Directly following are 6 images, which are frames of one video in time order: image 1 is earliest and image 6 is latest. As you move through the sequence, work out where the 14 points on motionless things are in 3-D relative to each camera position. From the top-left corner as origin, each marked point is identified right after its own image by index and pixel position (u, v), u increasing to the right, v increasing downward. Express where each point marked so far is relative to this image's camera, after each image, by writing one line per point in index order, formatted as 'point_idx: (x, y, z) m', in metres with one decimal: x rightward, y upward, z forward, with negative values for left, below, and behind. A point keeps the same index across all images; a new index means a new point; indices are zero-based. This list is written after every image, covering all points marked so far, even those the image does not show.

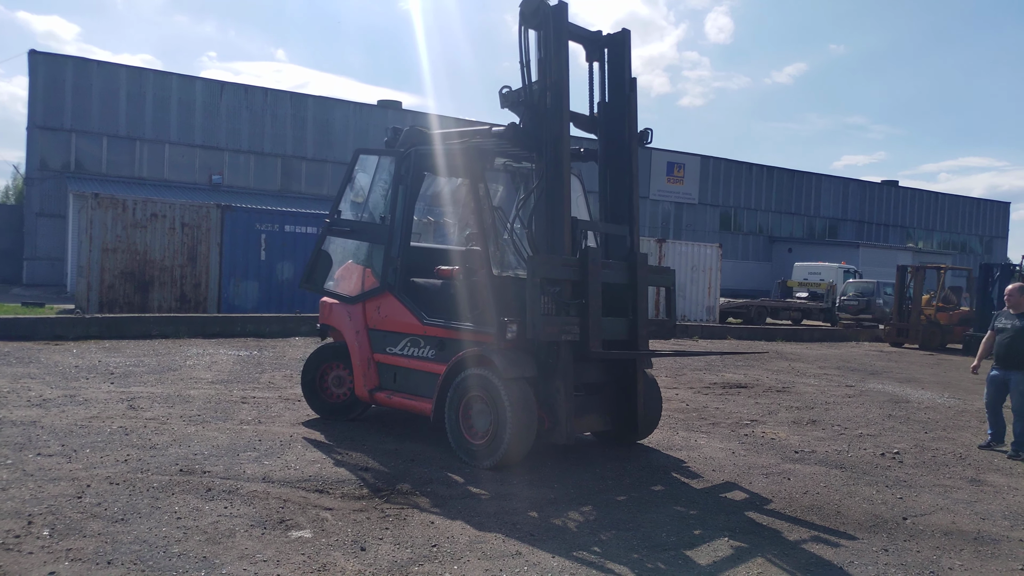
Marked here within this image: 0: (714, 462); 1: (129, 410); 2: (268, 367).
0: (+1.8, -1.5, +6.8) m
1: (-3.8, -1.2, +7.7) m
2: (-3.4, -1.1, +10.8) m
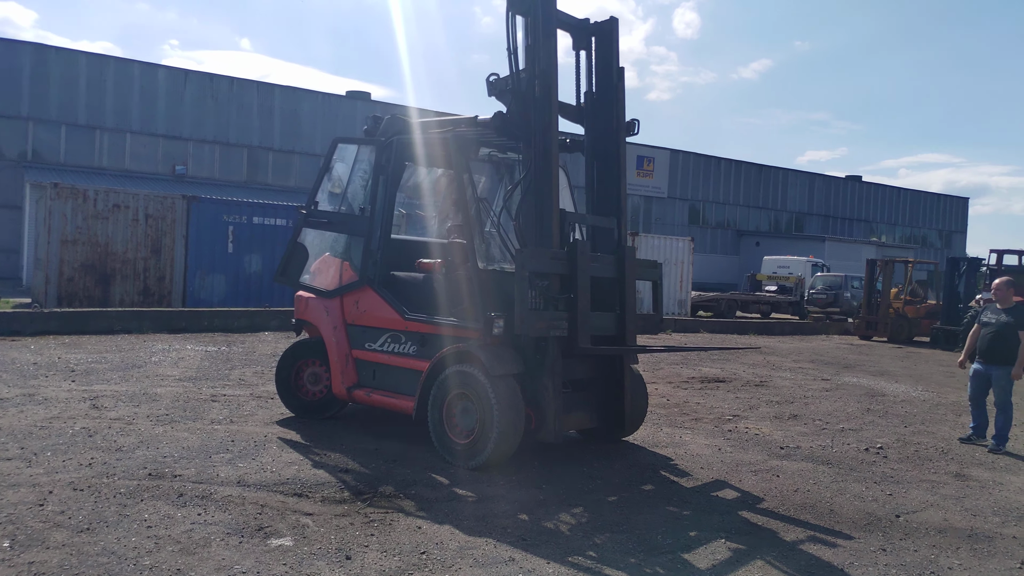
0: (+1.6, -1.5, +6.7) m
1: (-4.0, -1.1, +7.4) m
2: (-3.7, -1.0, +10.5) m
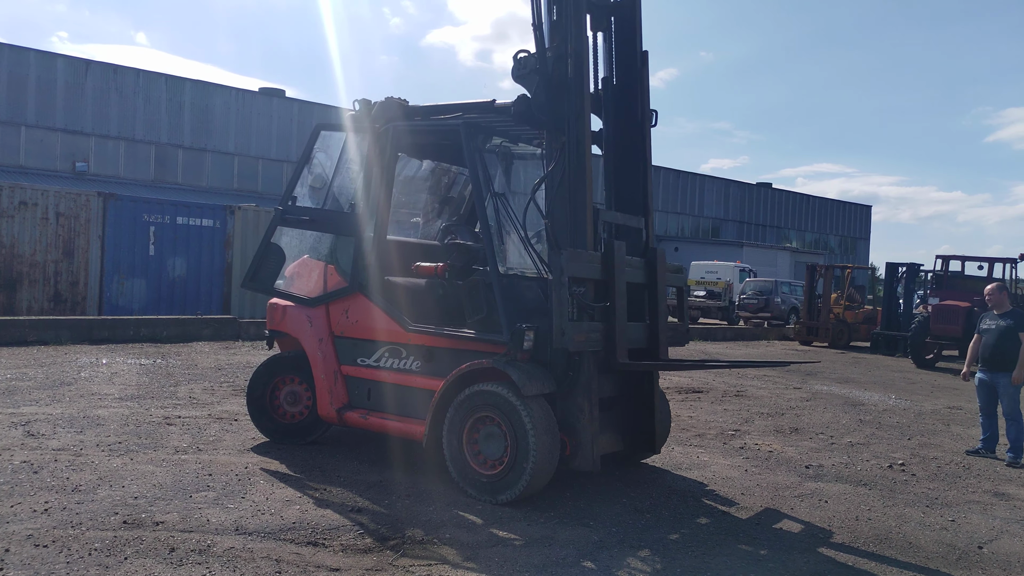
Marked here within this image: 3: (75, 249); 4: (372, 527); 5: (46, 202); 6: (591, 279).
0: (+1.8, -1.5, +6.2) m
1: (-3.9, -1.2, +6.2) m
2: (-3.9, -1.1, +9.3) m
3: (-8.5, +0.8, +15.3) m
4: (-0.8, -1.4, +4.6) m
5: (-8.9, +1.7, +15.0) m
6: (+0.5, +0.1, +5.3) m
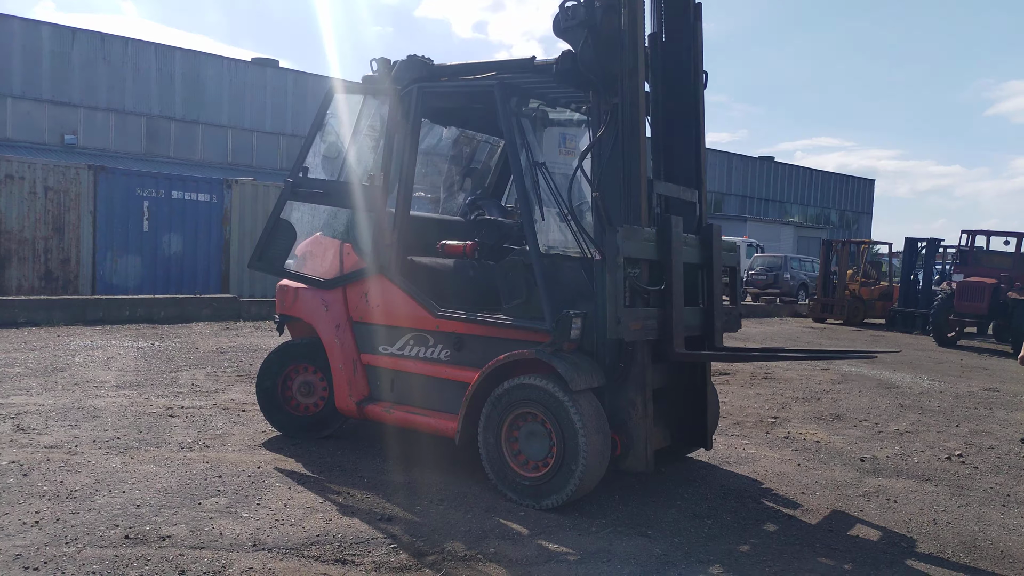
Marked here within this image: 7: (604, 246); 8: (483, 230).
0: (+2.0, -1.4, +5.7) m
1: (-3.6, -1.1, +5.6) m
2: (-3.7, -0.8, +8.7) m
3: (-8.3, +1.2, +14.6) m
4: (-0.6, -1.3, +4.1) m
5: (-8.7, +2.1, +14.3) m
6: (+0.8, +0.2, +4.8) m
7: (+0.6, +0.4, +4.9) m
8: (-0.2, +0.4, +5.8) m
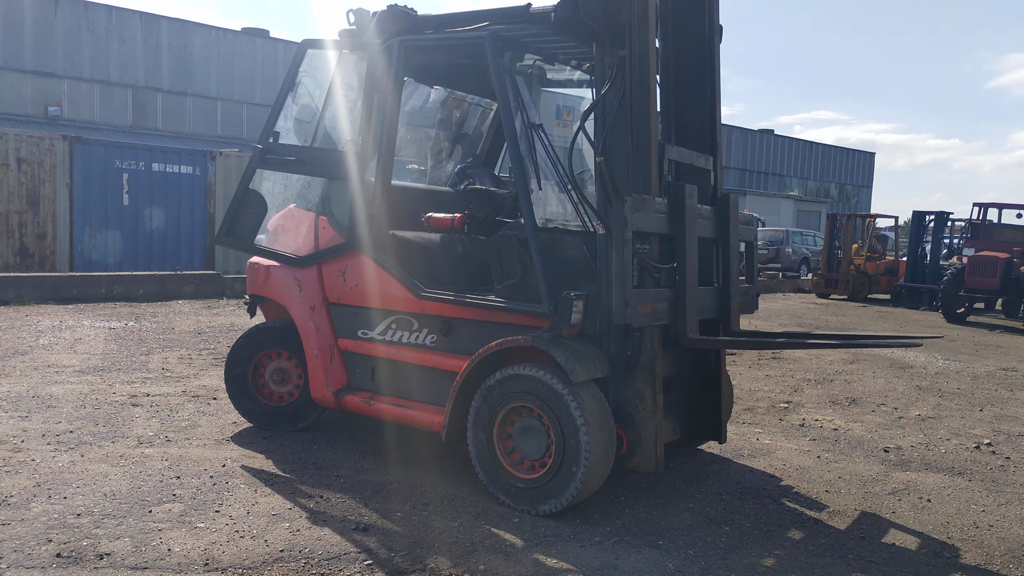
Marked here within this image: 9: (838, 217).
0: (+2.0, -1.2, +5.2) m
1: (-3.6, -0.9, +5.1) m
2: (-3.7, -0.6, +8.2) m
3: (-8.4, +1.6, +14.0) m
4: (-0.6, -1.2, +3.6) m
5: (-8.8, +2.5, +13.6) m
6: (+0.8, +0.3, +4.2) m
7: (+0.6, +0.6, +4.3) m
8: (-0.3, +0.6, +5.3) m
9: (+8.2, +1.8, +19.8) m
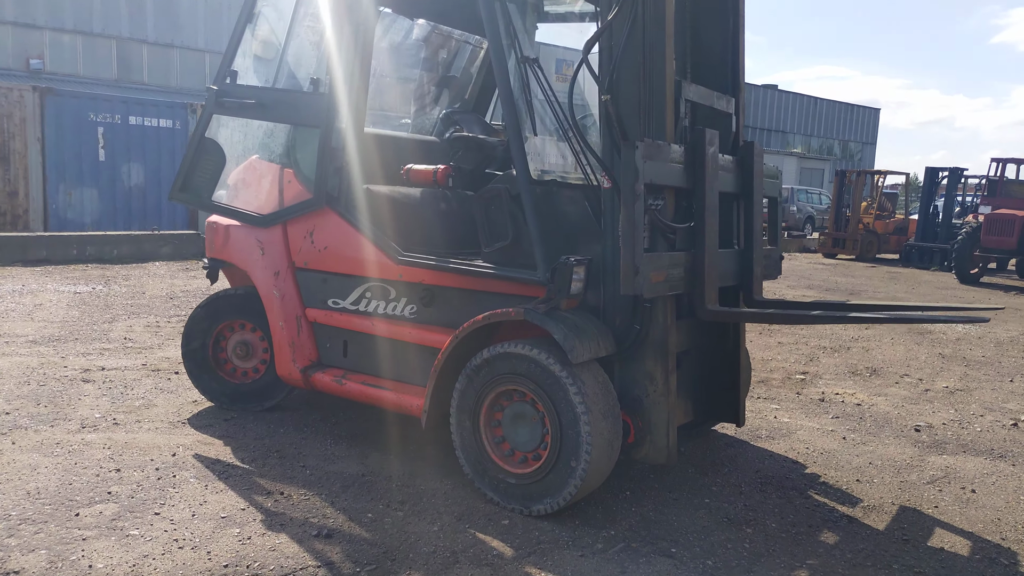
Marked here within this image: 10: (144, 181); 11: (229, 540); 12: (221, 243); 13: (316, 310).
0: (+1.9, -1.0, +4.6) m
1: (-3.7, -0.7, +4.5) m
2: (-3.8, -0.2, +7.6) m
3: (-8.5, +2.3, +13.2) m
4: (-0.6, -1.1, +3.0) m
5: (-8.9, +3.2, +12.9) m
6: (+0.7, +0.5, +3.6) m
7: (+0.5, +0.7, +3.7) m
8: (-0.3, +0.8, +4.6) m
9: (+8.1, +2.8, +19.1) m
10: (-6.9, +2.0, +14.5) m
11: (-1.2, -1.0, +3.2) m
12: (-1.8, +0.3, +4.9) m
13: (-1.1, -0.1, +4.5) m
